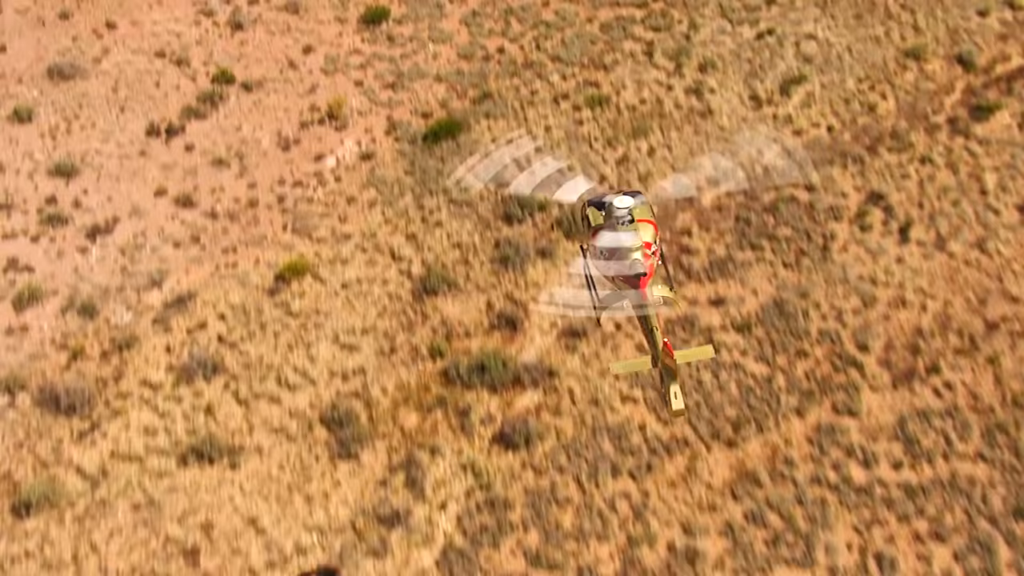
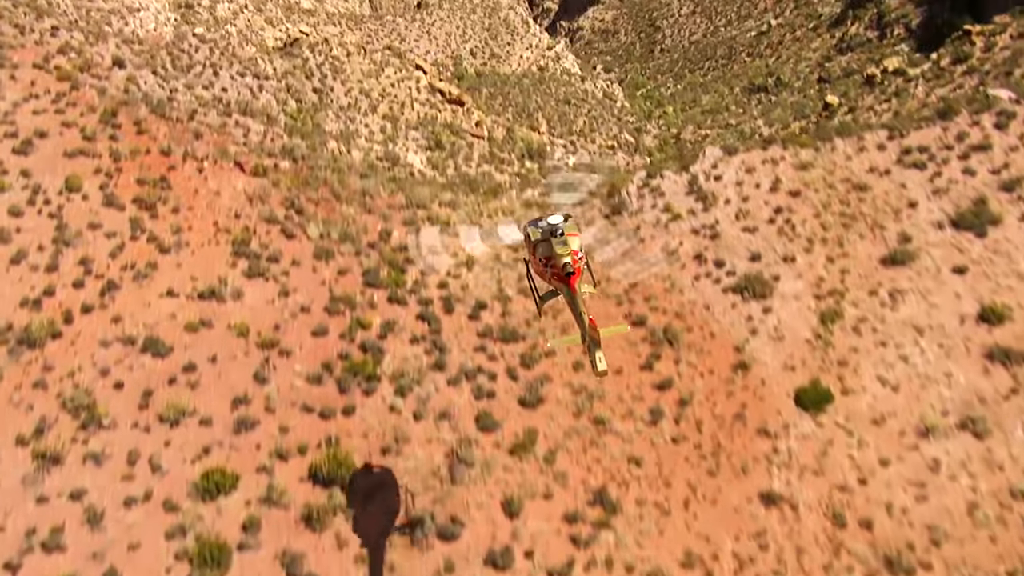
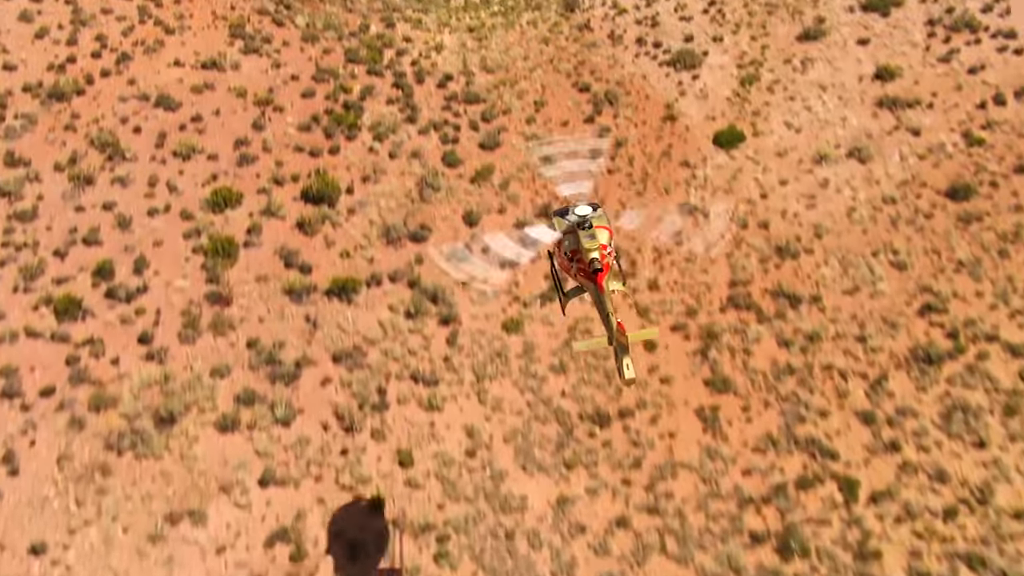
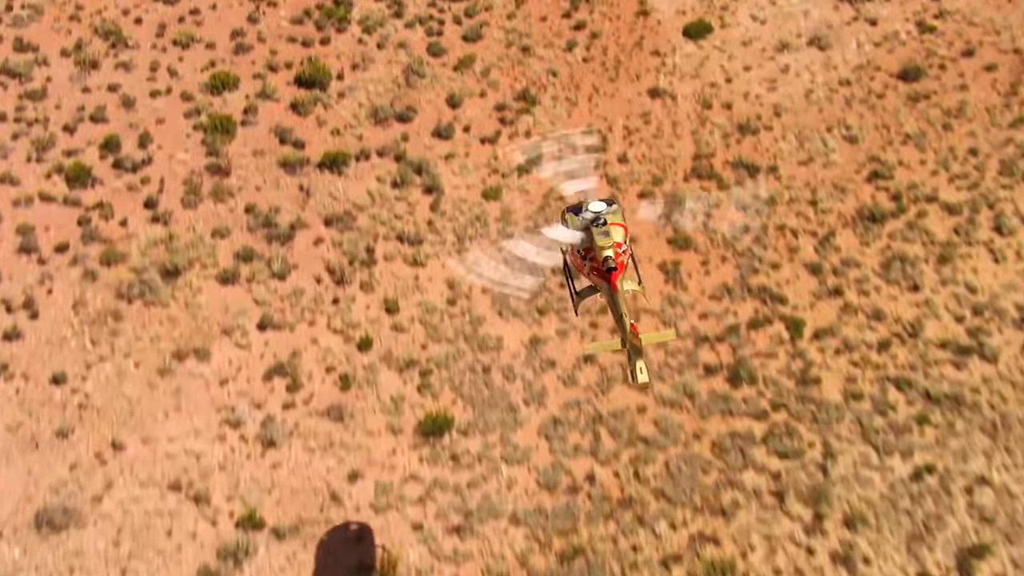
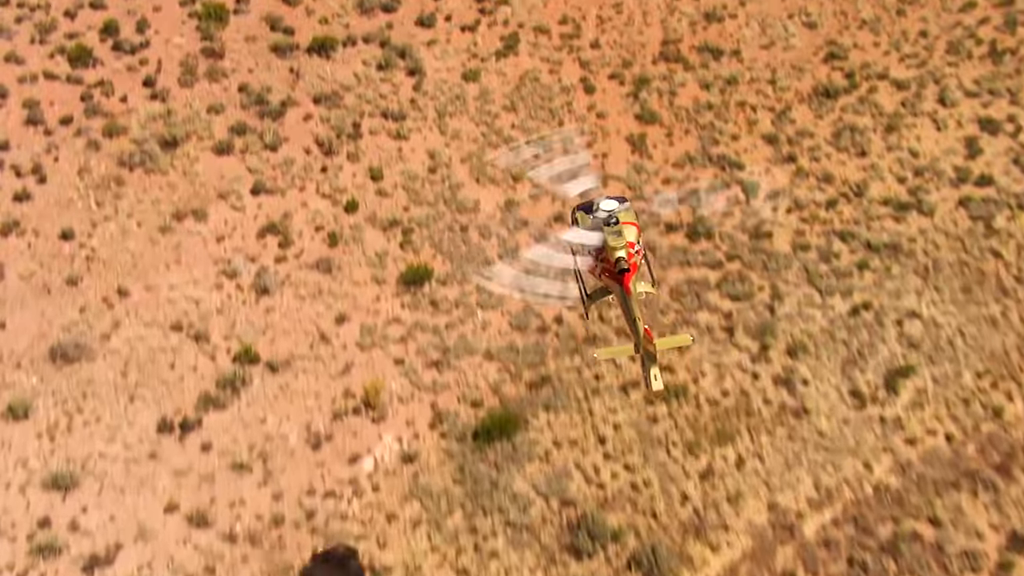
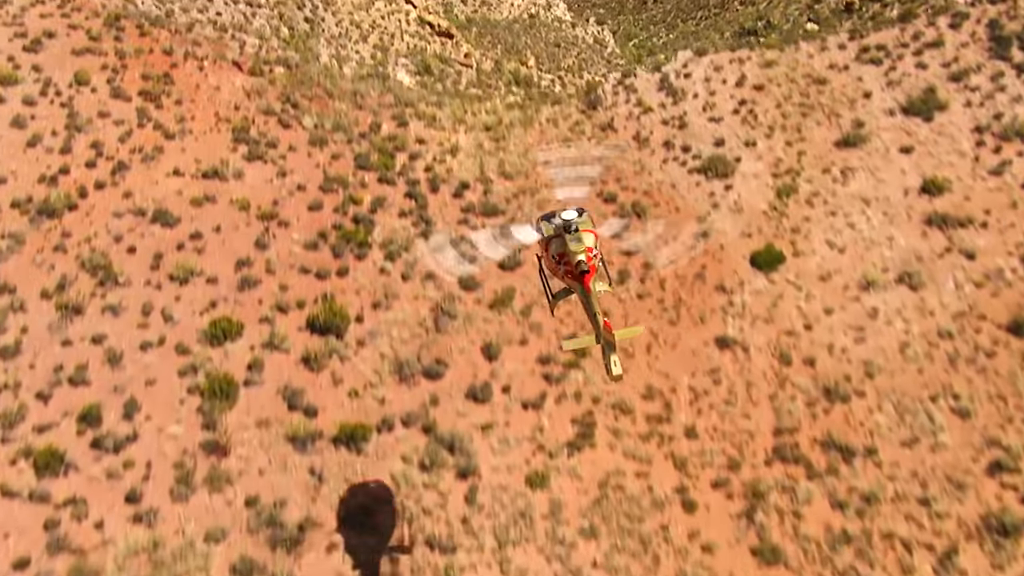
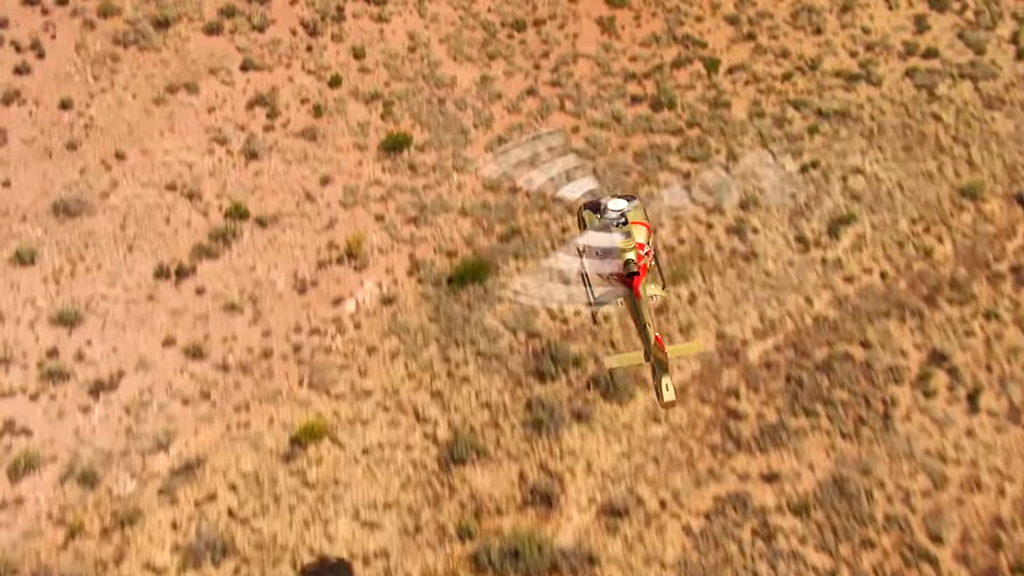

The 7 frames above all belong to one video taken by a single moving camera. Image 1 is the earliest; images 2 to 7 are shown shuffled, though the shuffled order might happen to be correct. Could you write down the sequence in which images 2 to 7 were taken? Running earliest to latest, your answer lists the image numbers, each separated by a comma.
7, 5, 4, 3, 6, 2
